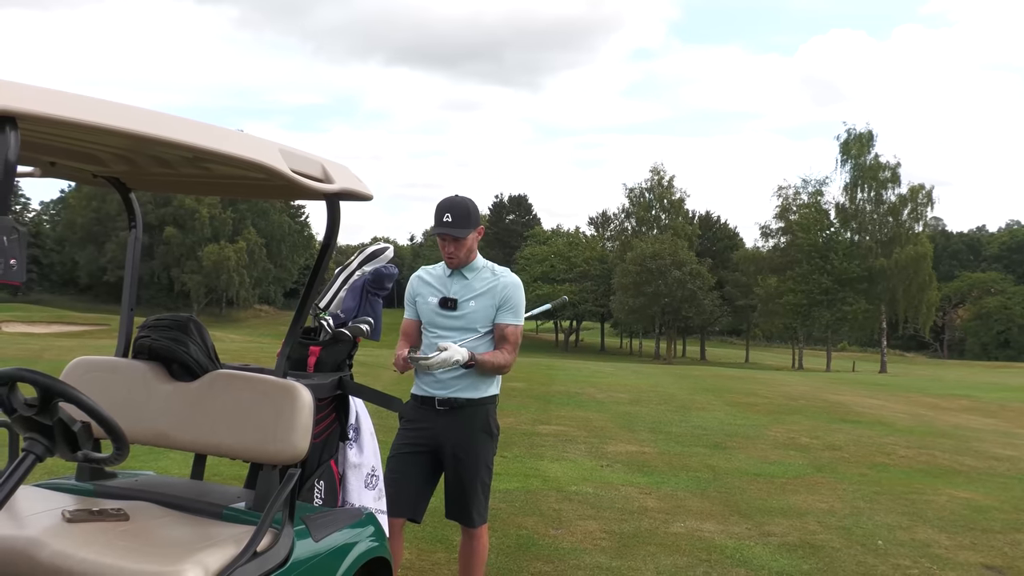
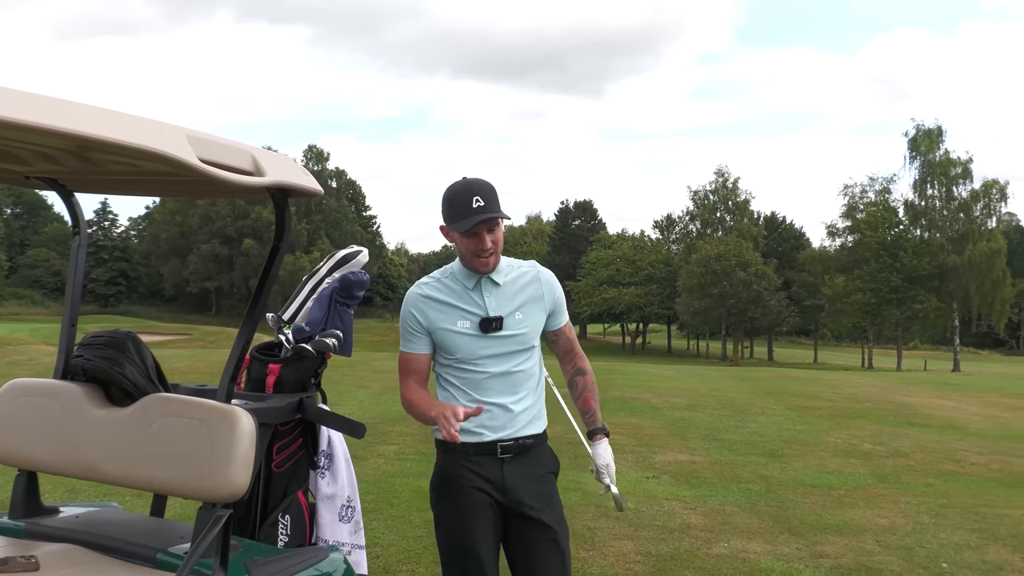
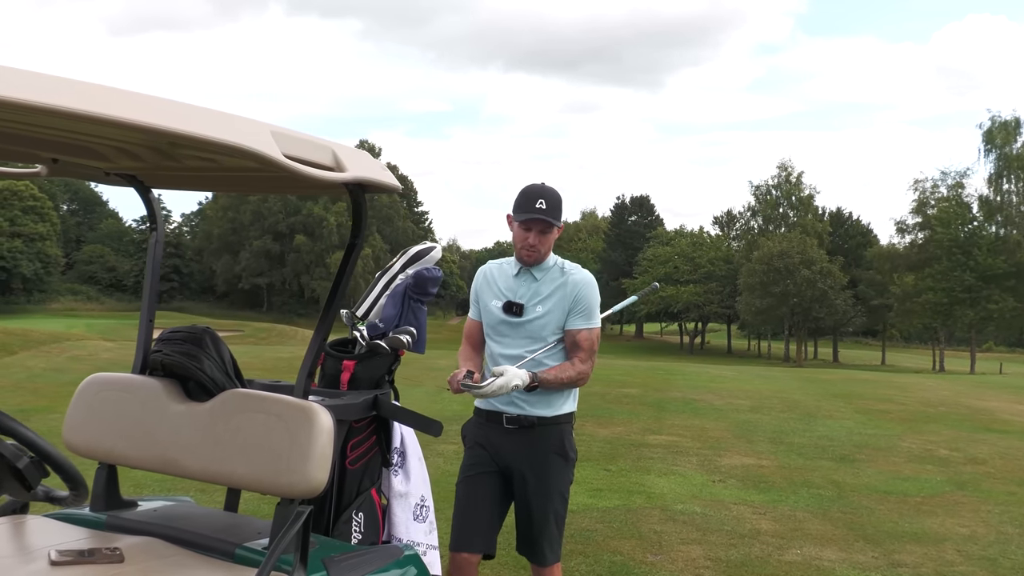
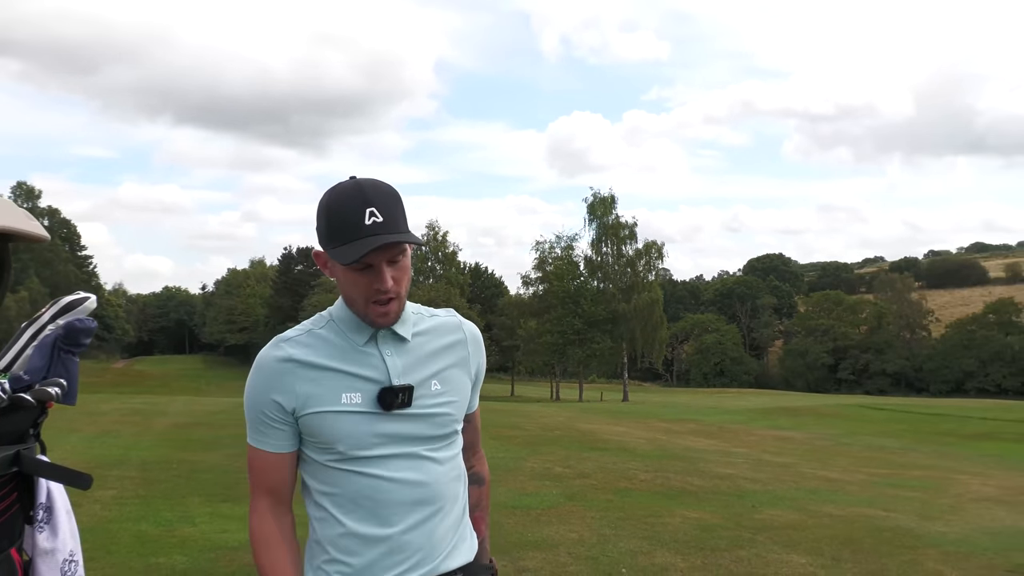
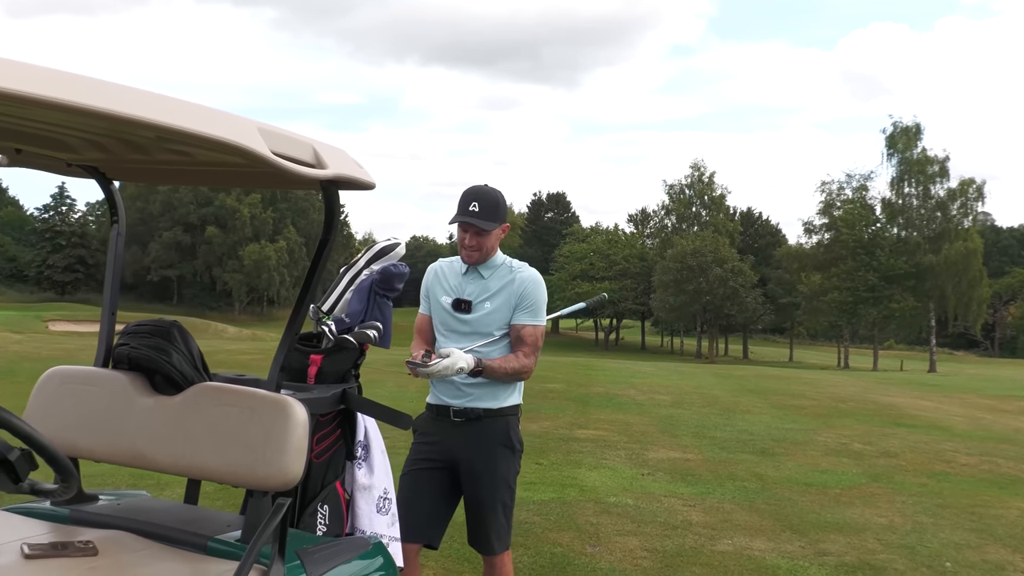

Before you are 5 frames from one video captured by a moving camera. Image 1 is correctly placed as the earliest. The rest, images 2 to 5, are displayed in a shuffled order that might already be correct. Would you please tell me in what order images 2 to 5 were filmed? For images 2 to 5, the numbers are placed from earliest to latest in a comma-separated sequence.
5, 3, 2, 4
